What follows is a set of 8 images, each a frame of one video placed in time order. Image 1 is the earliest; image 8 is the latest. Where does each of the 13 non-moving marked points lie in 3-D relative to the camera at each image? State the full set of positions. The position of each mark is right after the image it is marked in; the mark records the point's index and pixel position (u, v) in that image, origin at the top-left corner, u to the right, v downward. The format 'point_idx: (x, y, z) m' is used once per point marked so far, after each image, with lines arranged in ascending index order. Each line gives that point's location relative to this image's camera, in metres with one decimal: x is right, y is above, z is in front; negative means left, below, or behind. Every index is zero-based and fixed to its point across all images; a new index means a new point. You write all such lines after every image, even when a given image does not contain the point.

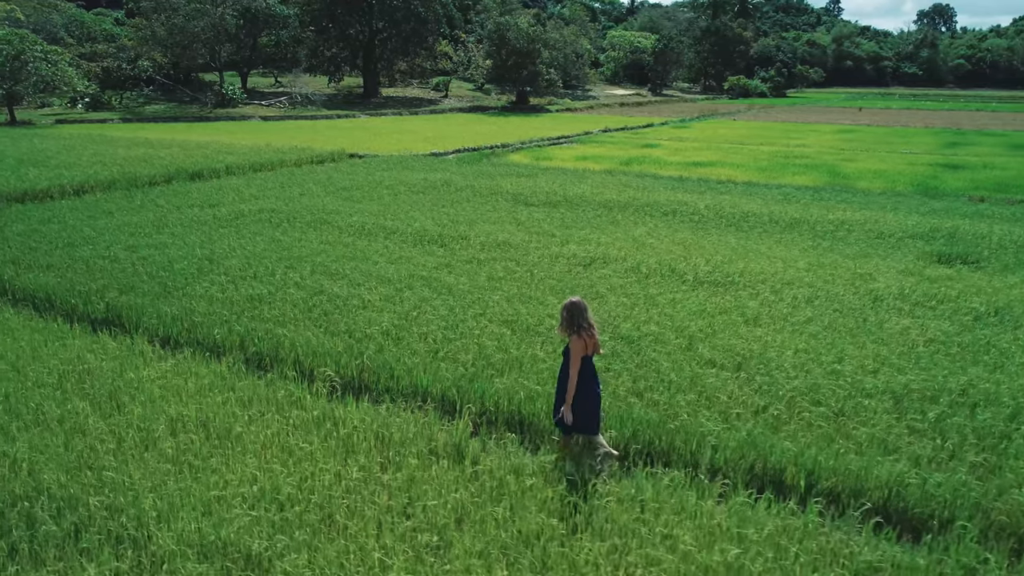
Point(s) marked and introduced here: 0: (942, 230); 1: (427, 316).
0: (+6.7, +0.9, +11.1) m
1: (-0.8, -0.3, +7.0) m
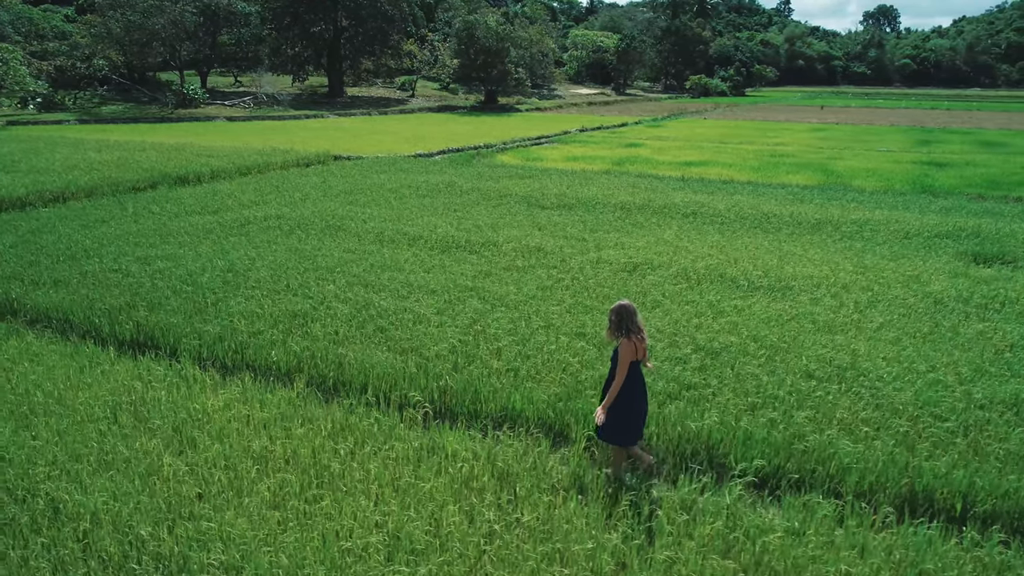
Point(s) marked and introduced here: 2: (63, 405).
0: (+7.1, +0.9, +11.1) m
1: (-0.2, -0.4, +6.6) m
2: (-3.2, -0.8, +5.2) m
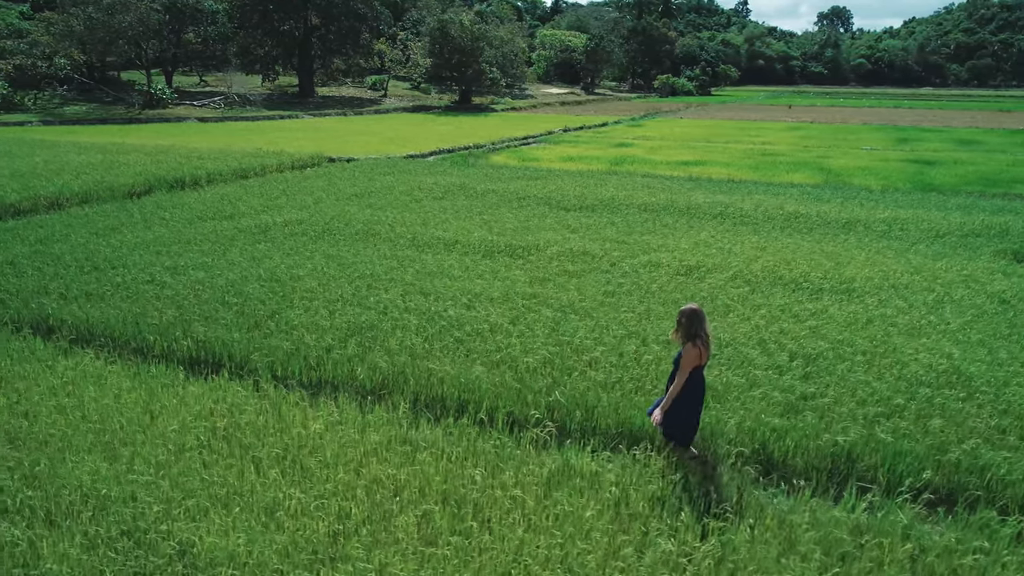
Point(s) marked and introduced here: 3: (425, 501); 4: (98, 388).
0: (+7.6, +0.9, +11.2) m
1: (+0.6, -0.5, +6.3) m
2: (-2.4, -1.0, +4.8) m
3: (-0.5, -1.2, +4.1) m
4: (-3.1, -0.8, +5.5) m
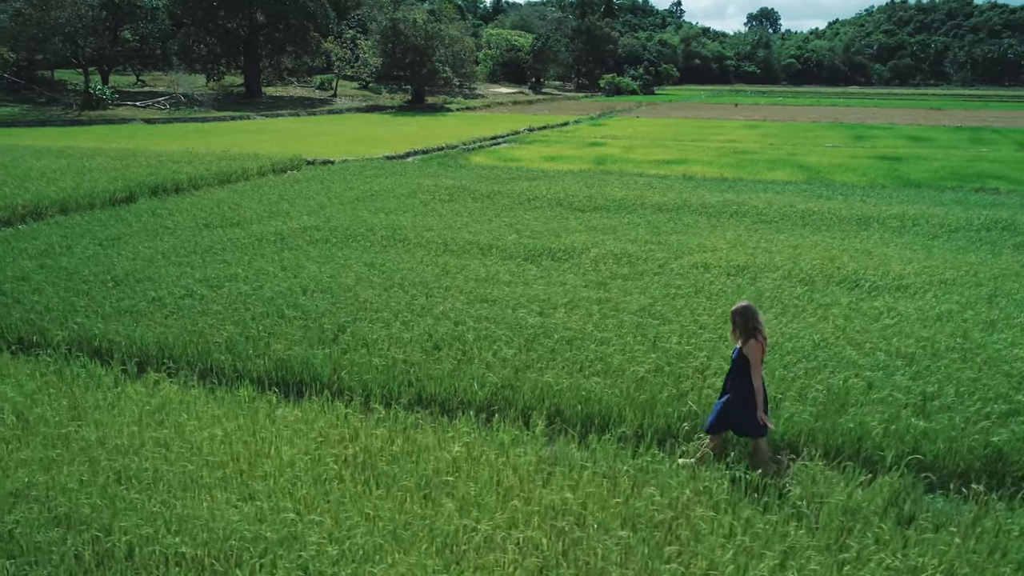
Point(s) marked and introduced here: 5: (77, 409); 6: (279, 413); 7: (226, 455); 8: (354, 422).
0: (+7.9, +1.1, +11.6) m
1: (+1.4, -0.5, +6.2) m
2: (-1.4, -1.1, +4.4) m
3: (+0.5, -1.3, +3.8) m
4: (-2.2, -0.9, +5.0) m
5: (-3.1, -0.9, +5.1) m
6: (-1.6, -0.9, +5.1) m
7: (-1.8, -1.1, +4.5) m
8: (-1.1, -0.9, +4.9) m
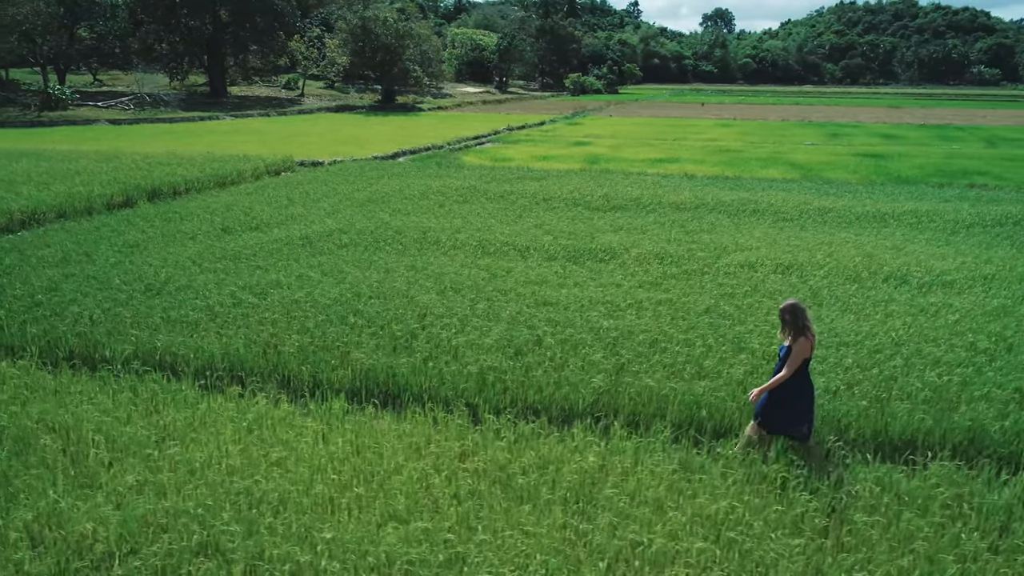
0: (+8.3, +1.2, +11.9) m
1: (+2.1, -0.5, +6.2) m
2: (-0.6, -1.1, +4.2) m
3: (+1.4, -1.3, +3.8) m
4: (-1.4, -0.9, +4.8) m
5: (-2.3, -0.9, +4.8) m
6: (-0.9, -0.9, +4.9) m
7: (-1.0, -1.1, +4.3) m
8: (-0.3, -1.0, +4.8) m
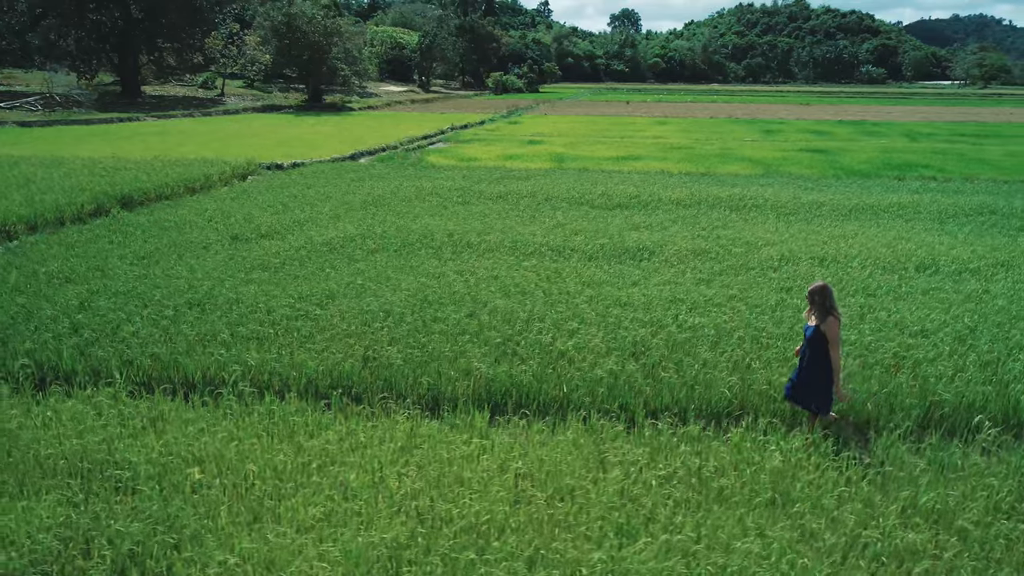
0: (+8.4, +1.5, +12.8) m
1: (+3.0, -0.4, +6.3) m
2: (+0.5, -1.2, +4.1) m
3: (+2.6, -1.2, +3.9) m
4: (-0.4, -1.0, +4.6) m
5: (-1.2, -1.0, +4.5) m
6: (+0.2, -1.0, +4.7) m
7: (+0.2, -1.2, +4.1) m
8: (+0.8, -1.0, +4.7) m
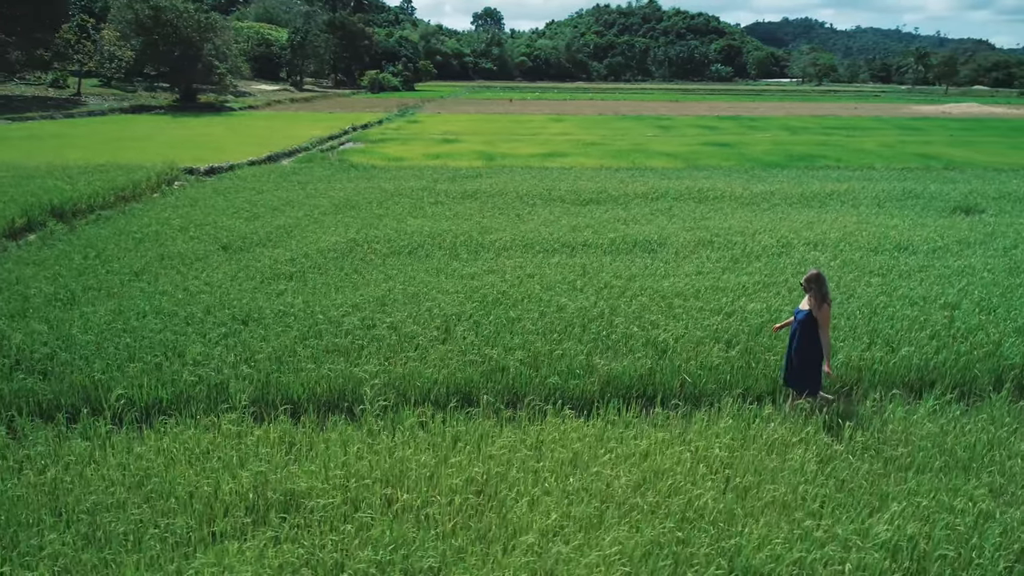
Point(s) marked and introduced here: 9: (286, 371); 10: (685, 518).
0: (+7.8, +1.9, +14.2) m
1: (+3.7, -0.2, +6.9) m
2: (+1.8, -1.1, +4.3) m
3: (+3.8, -1.1, +4.4) m
4: (+0.8, -1.0, +4.6) m
5: (0.0, -1.0, +4.4) m
6: (+1.3, -0.9, +4.8) m
7: (+1.4, -1.1, +4.3) m
8: (+1.9, -0.9, +4.9) m
9: (-1.8, -0.6, +5.5) m
10: (+0.9, -1.2, +3.8) m
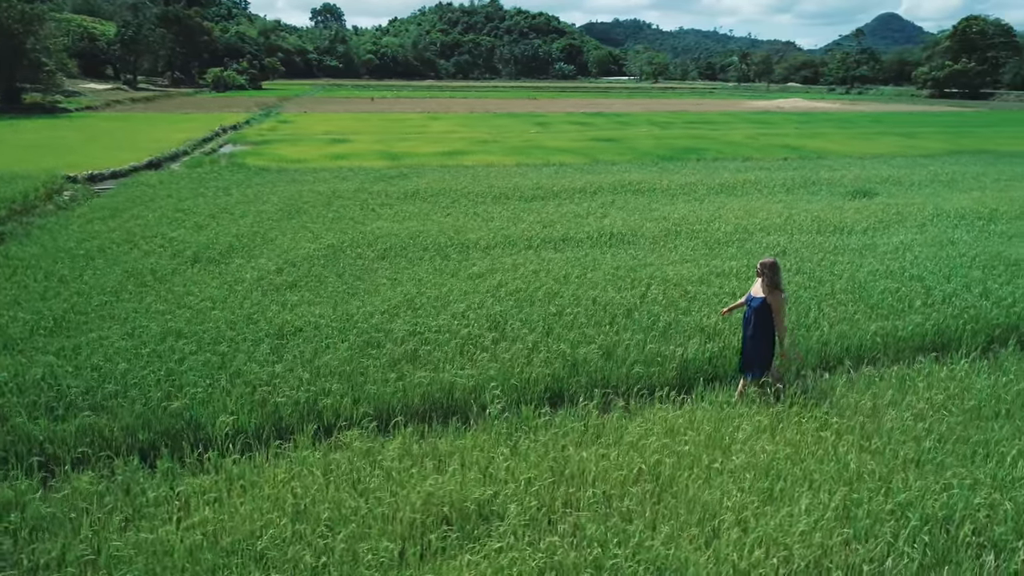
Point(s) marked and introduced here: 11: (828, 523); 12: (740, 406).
0: (+6.4, +2.4, +15.7) m
1: (+4.0, 0.0, +7.8) m
2: (+2.7, -0.9, +4.8) m
3: (+4.6, -0.8, +5.3) m
4: (+1.6, -0.9, +4.9) m
5: (+0.9, -1.0, +4.5) m
6: (+2.1, -0.8, +5.2) m
7: (+2.3, -1.0, +4.7) m
8: (+2.7, -0.8, +5.4) m
9: (-1.1, -0.7, +5.3) m
10: (+1.9, -1.1, +4.2) m
11: (+1.6, -1.2, +3.8) m
12: (+1.6, -0.9, +5.0) m
